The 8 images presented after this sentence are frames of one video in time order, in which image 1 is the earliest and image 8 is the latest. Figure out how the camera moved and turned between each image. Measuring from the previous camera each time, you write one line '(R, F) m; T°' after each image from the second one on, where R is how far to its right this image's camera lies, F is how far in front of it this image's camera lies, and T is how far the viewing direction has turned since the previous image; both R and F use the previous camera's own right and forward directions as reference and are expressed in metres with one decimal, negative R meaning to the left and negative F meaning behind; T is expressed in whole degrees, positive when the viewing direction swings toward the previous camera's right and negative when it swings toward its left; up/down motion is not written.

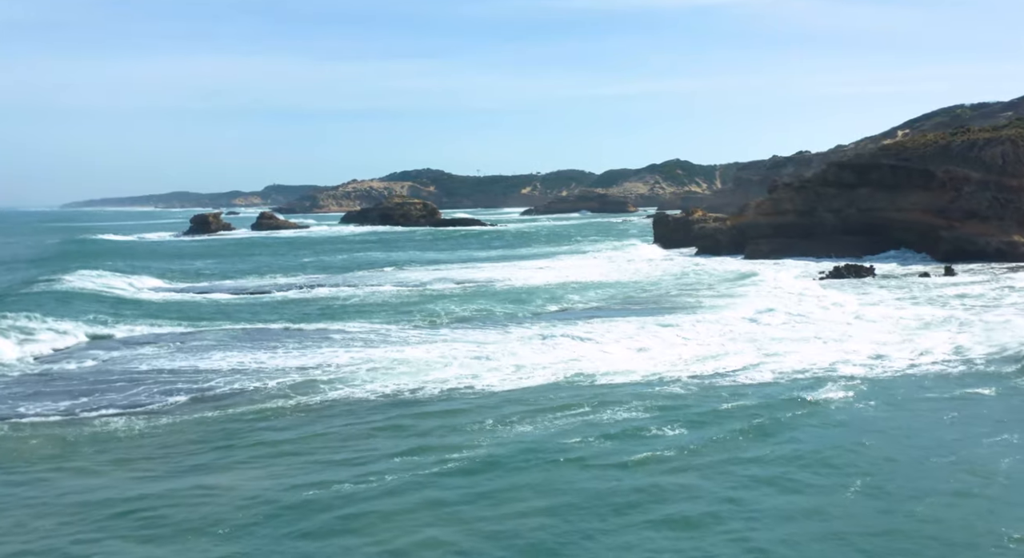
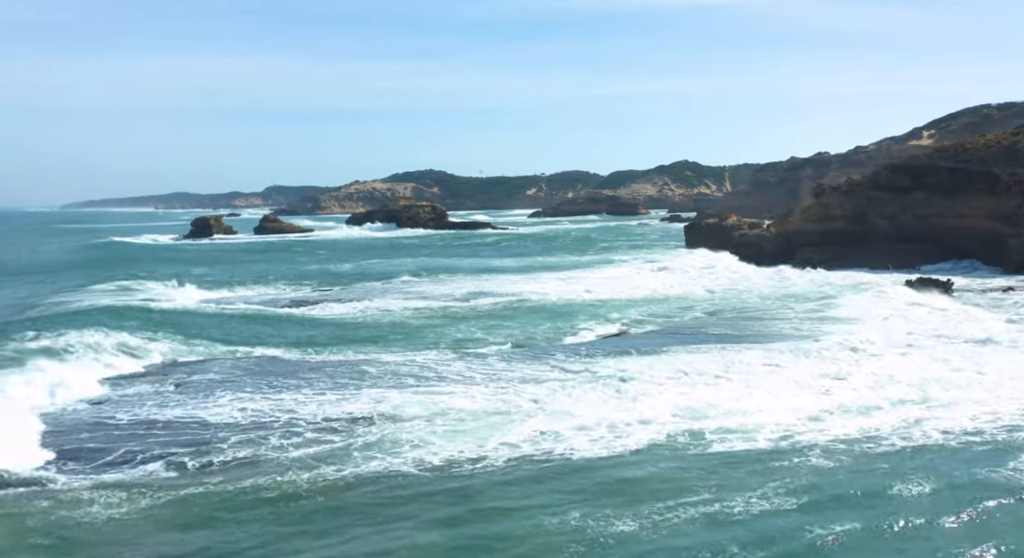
(-1.1, +2.9) m; 0°
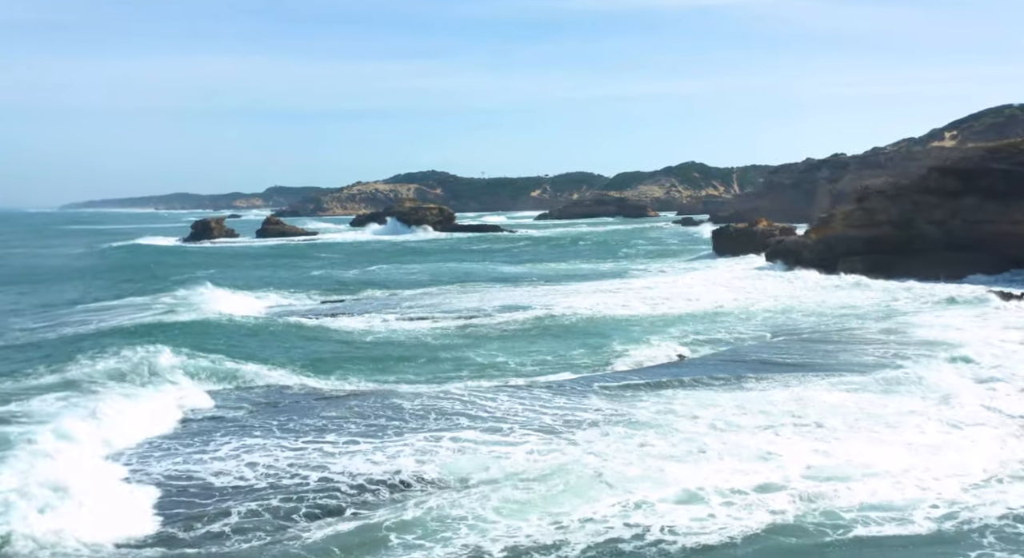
(-0.9, +2.3) m; 0°
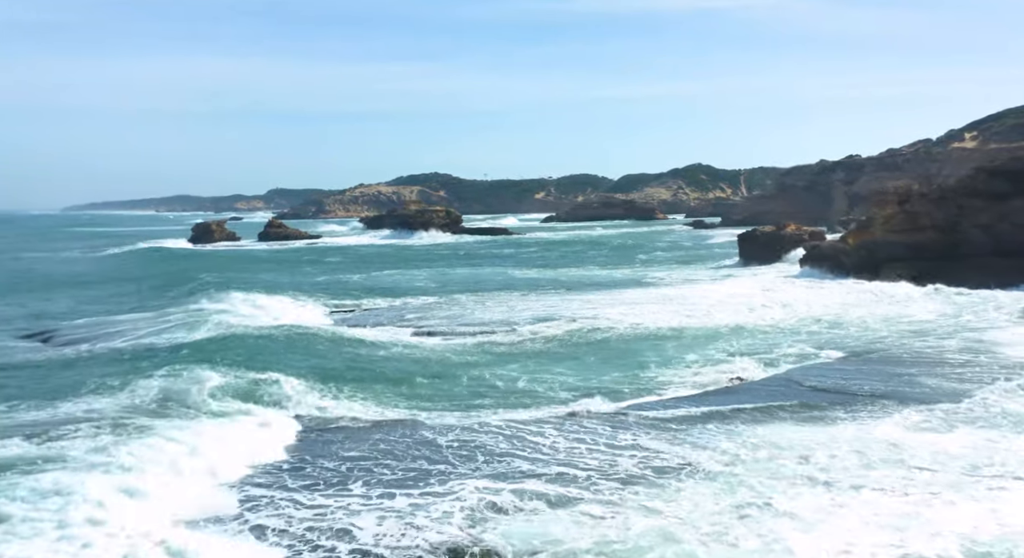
(-0.7, +2.0) m; 0°
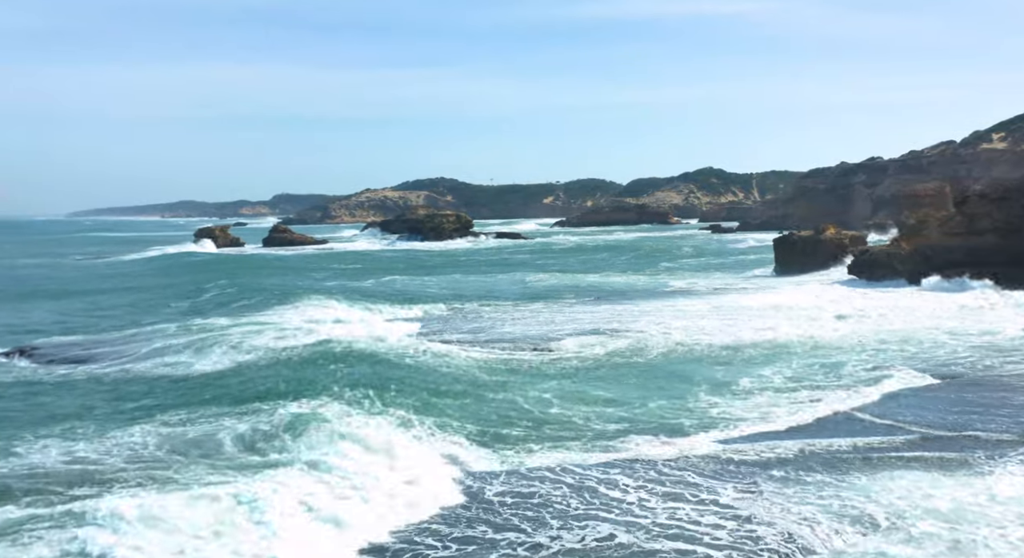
(-0.7, +2.4) m; 0°
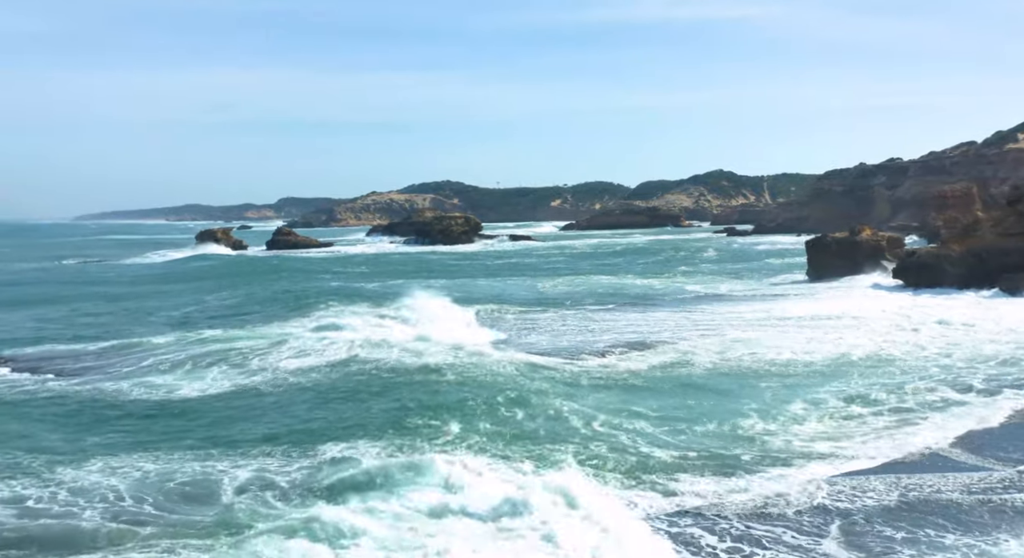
(-0.5, +2.1) m; 0°
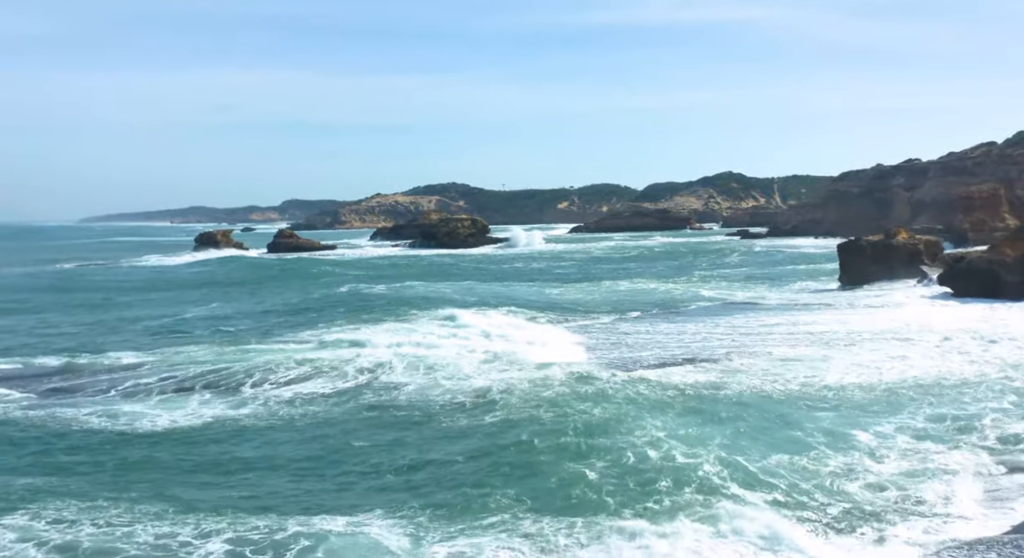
(-0.3, +2.2) m; 0°
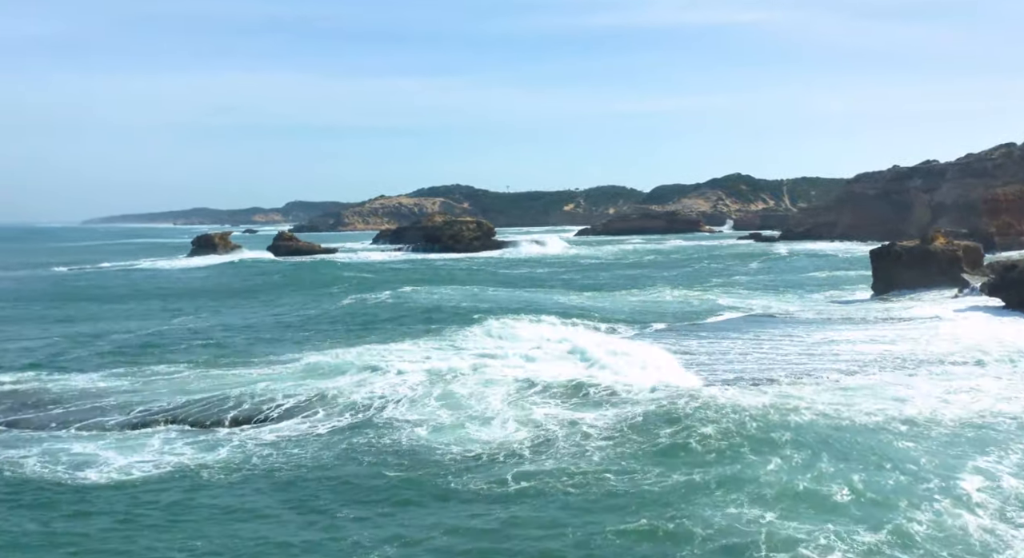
(-0.2, +2.1) m; 0°
